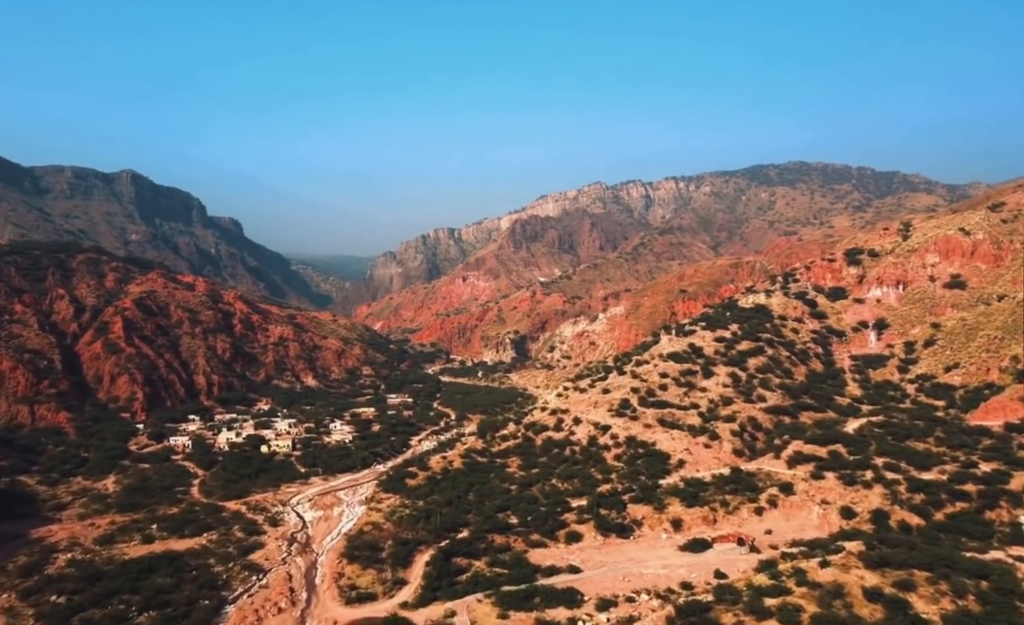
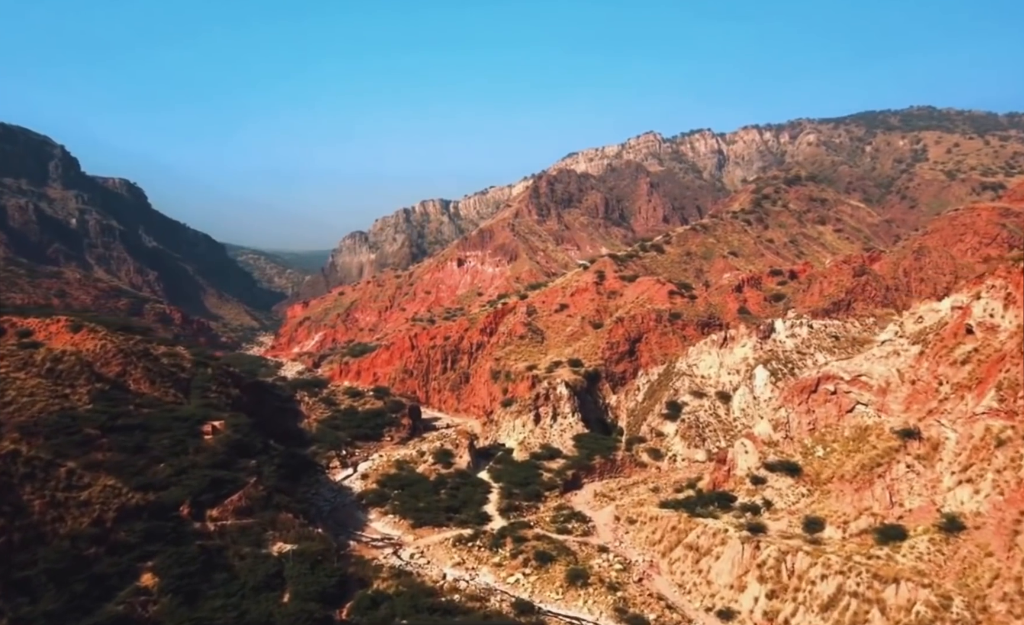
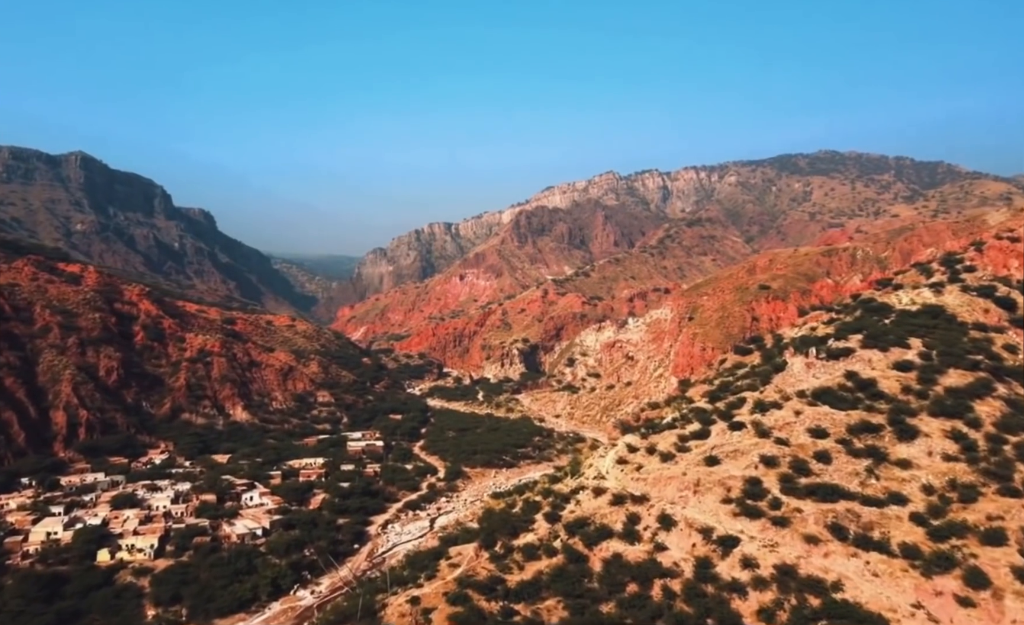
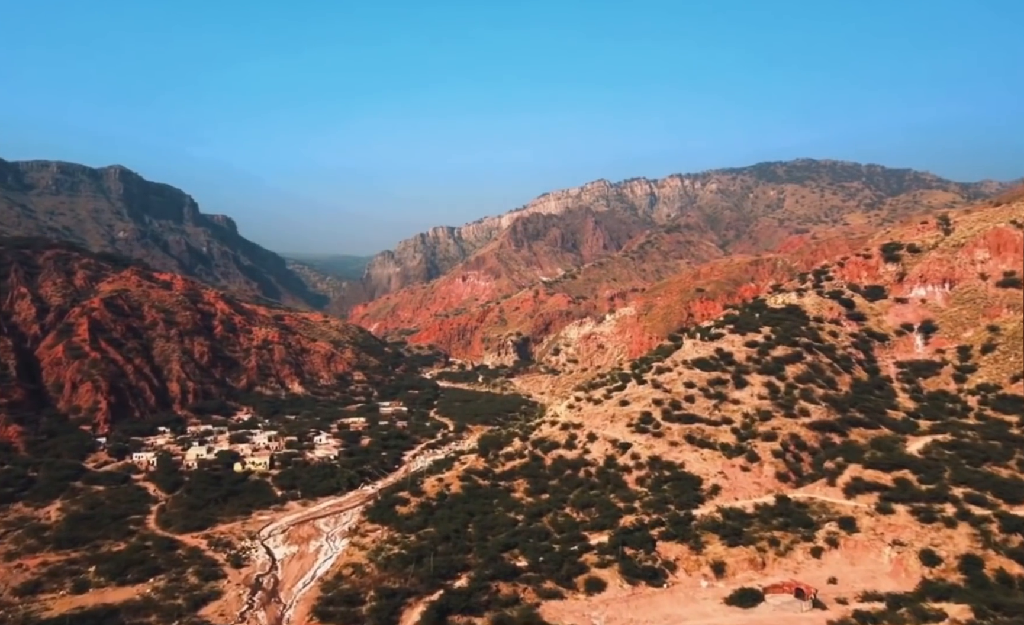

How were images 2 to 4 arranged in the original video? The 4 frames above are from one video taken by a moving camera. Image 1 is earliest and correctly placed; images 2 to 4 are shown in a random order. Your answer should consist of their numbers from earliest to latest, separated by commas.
4, 3, 2
